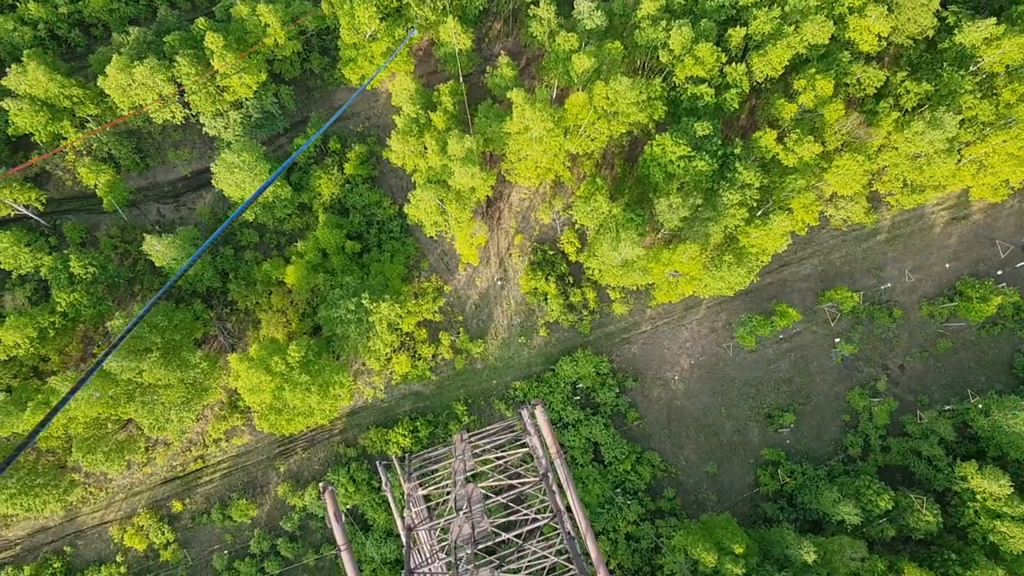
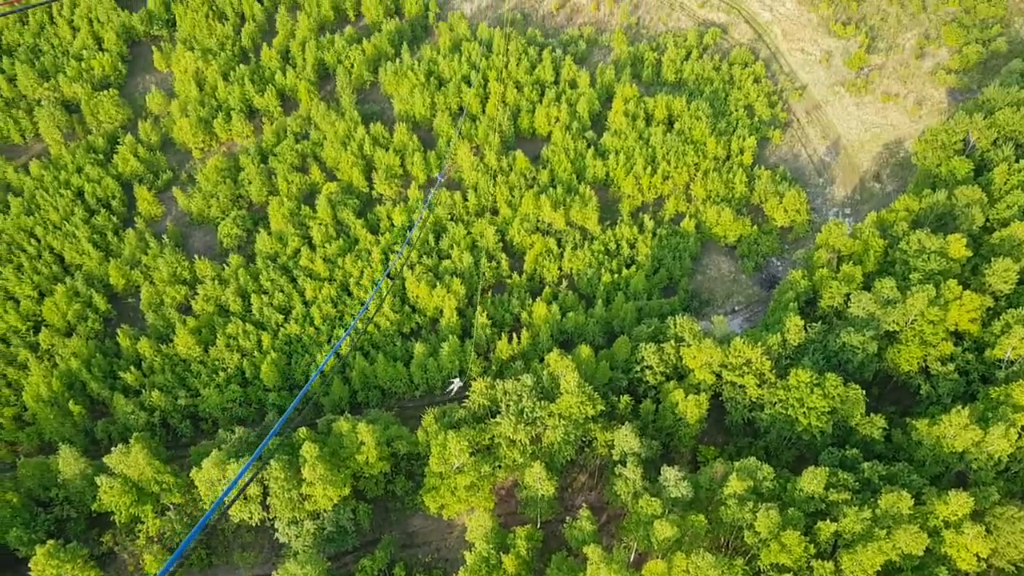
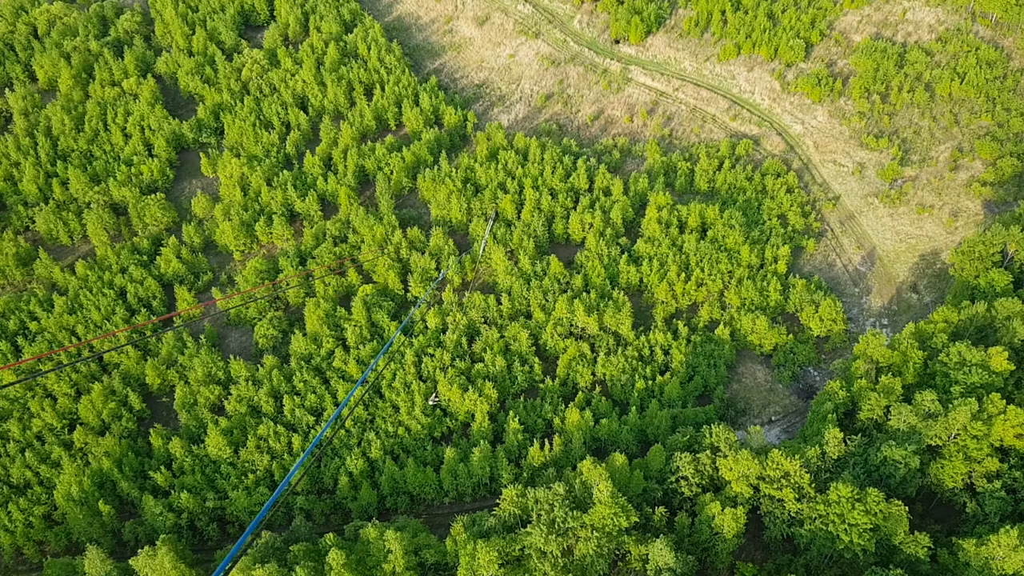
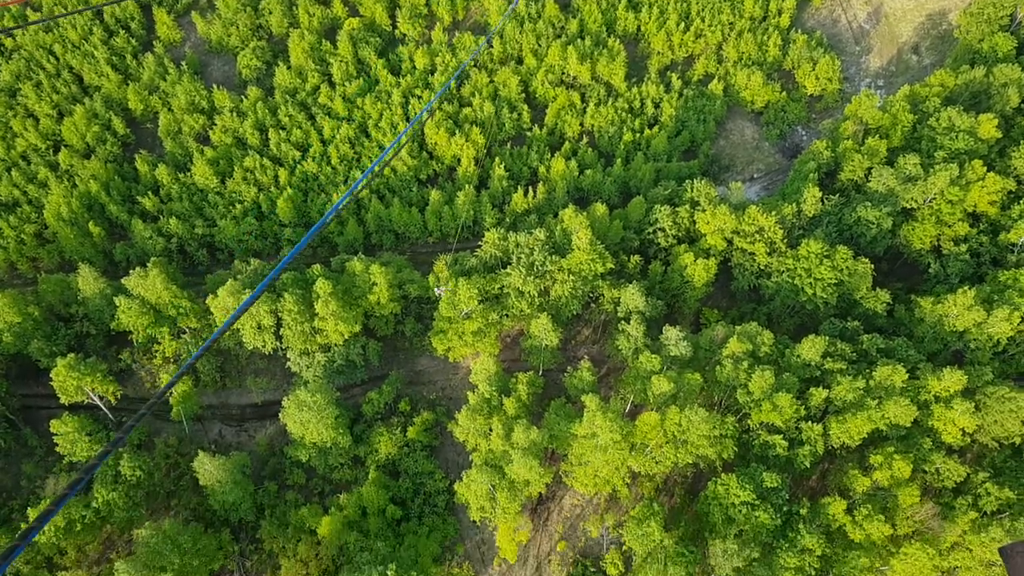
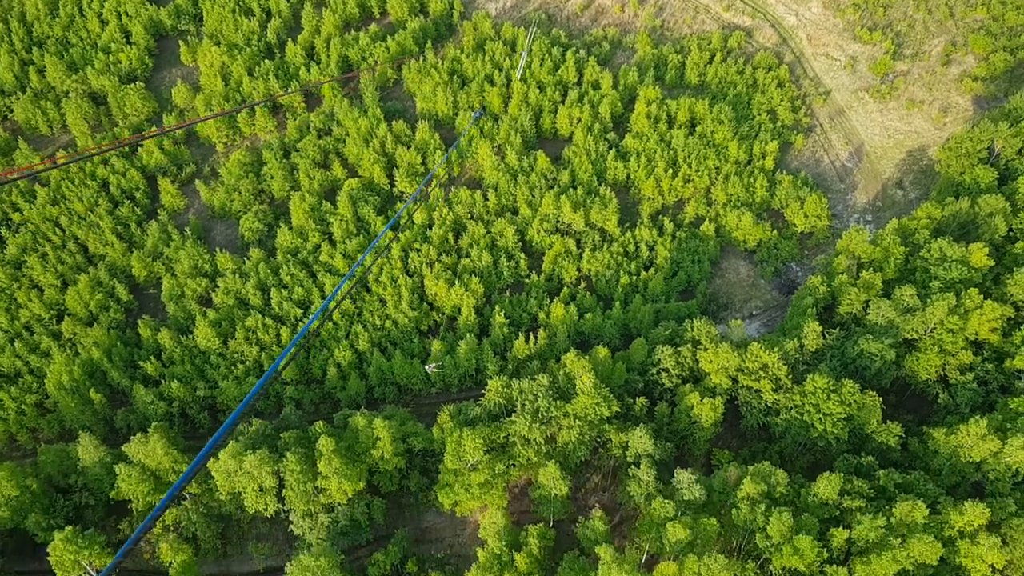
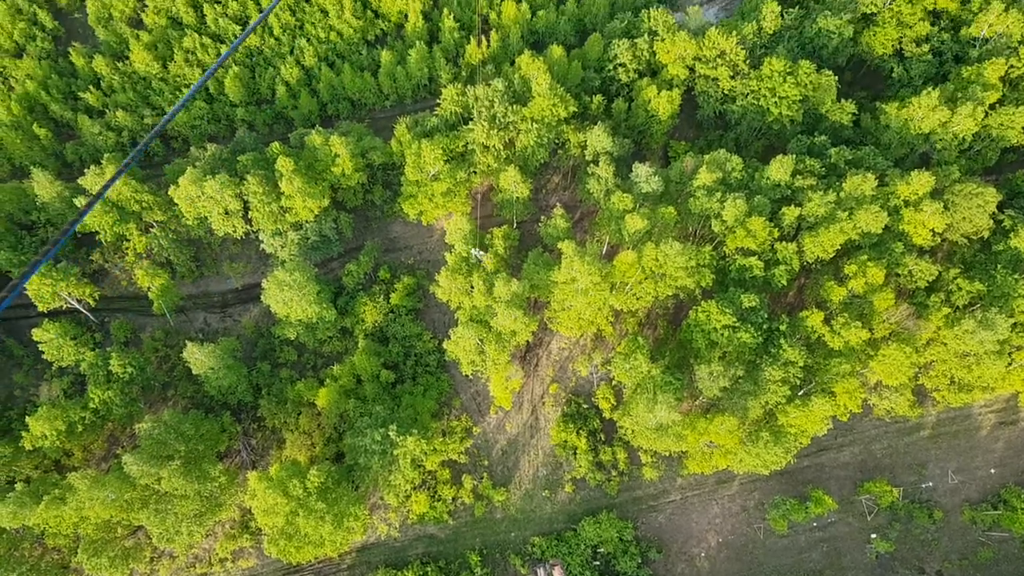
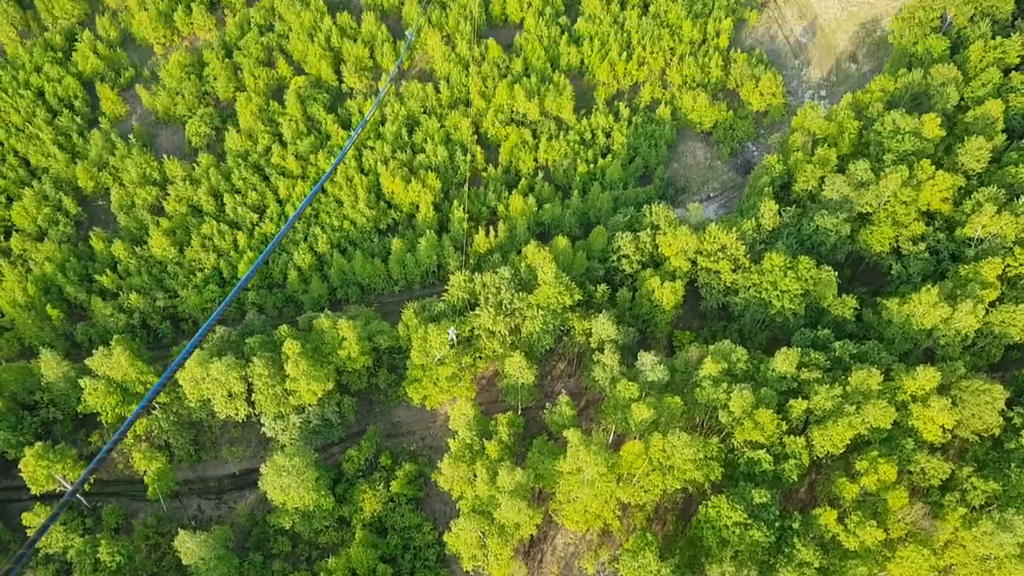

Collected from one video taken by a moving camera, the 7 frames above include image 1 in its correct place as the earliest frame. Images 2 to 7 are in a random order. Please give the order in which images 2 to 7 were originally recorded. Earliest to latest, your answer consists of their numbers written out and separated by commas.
6, 7, 2, 3, 5, 4
